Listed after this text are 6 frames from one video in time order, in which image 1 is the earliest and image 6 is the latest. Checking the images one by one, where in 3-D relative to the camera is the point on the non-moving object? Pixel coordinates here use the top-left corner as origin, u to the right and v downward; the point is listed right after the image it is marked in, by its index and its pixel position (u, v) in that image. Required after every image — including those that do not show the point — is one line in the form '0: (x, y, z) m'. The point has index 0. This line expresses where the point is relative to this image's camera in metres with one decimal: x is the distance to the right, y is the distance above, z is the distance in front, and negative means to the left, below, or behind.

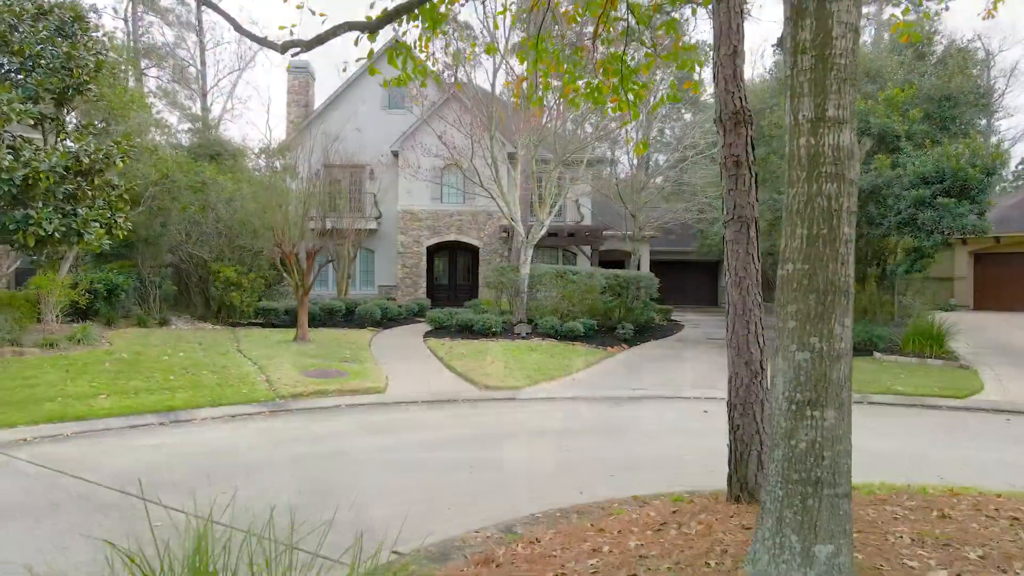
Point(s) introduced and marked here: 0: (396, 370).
0: (-1.8, -1.3, +11.0) m
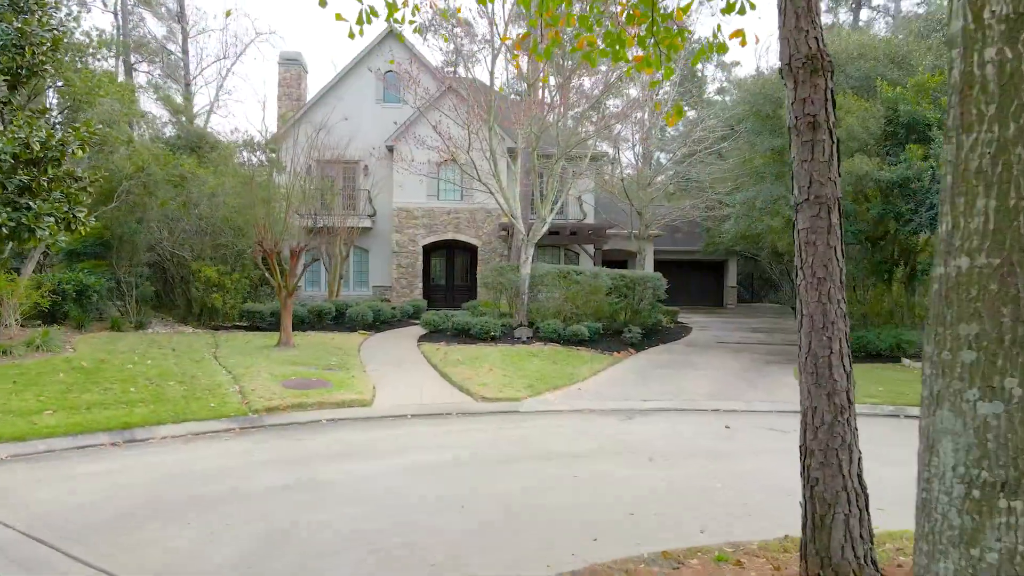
0: (-1.8, -1.3, +10.1) m
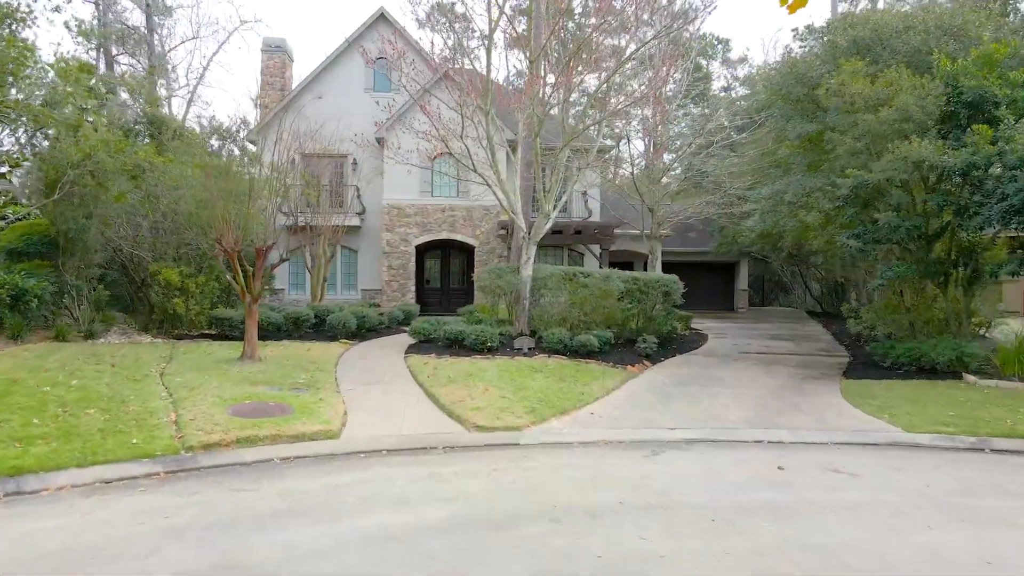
0: (-1.8, -1.3, +8.5) m
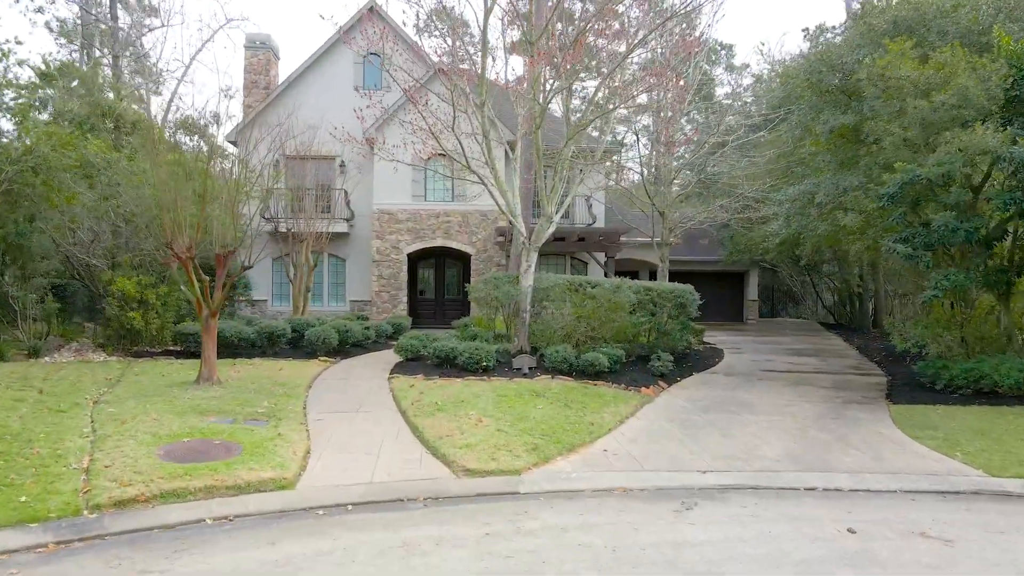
0: (-1.8, -1.5, +7.1) m
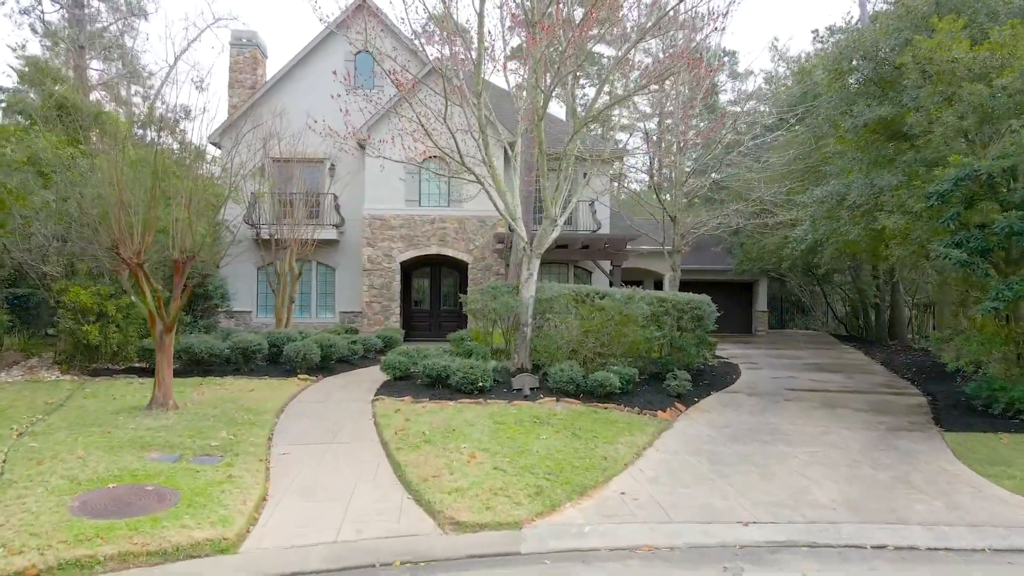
0: (-1.8, -1.6, +5.9) m
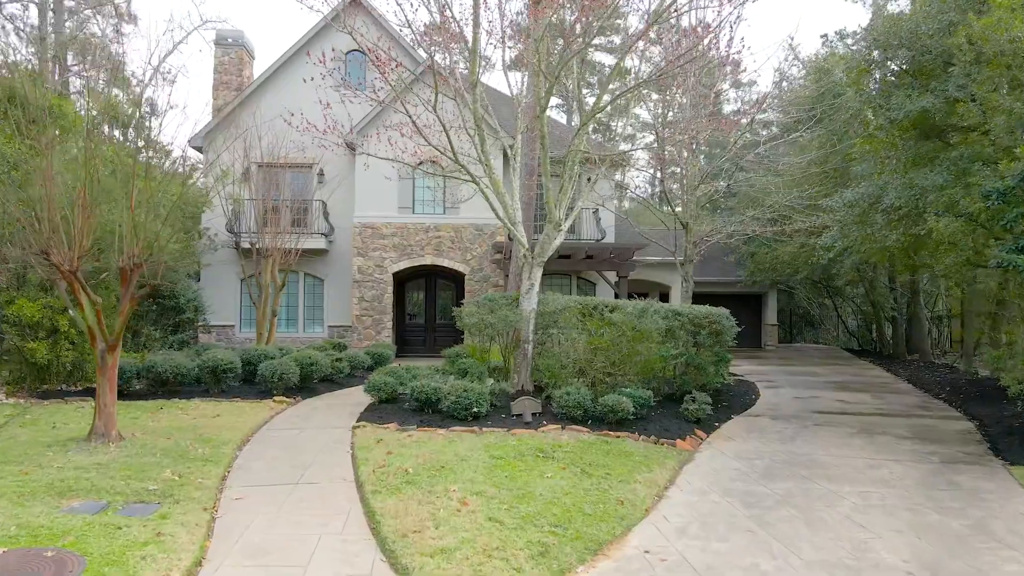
0: (-1.8, -1.6, +4.9) m
